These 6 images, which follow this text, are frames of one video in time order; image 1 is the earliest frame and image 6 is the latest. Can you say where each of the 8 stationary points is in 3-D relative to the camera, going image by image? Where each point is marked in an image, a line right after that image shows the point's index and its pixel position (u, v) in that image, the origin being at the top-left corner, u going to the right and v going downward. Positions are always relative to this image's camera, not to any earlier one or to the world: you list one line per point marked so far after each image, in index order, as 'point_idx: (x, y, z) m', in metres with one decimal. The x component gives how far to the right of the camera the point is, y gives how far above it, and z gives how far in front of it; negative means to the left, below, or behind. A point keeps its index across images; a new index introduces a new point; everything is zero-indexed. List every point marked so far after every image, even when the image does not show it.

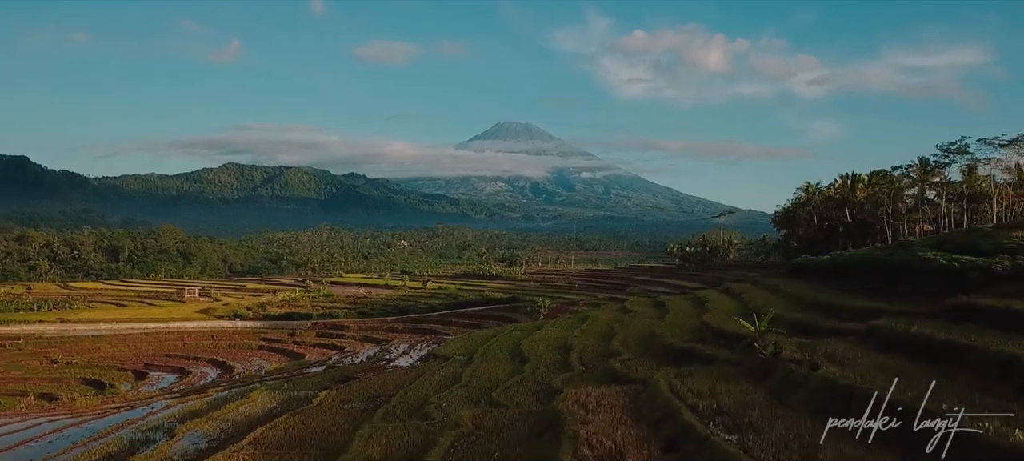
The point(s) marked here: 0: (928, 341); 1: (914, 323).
0: (+8.9, -2.4, +14.2) m
1: (+9.9, -2.3, +16.4) m
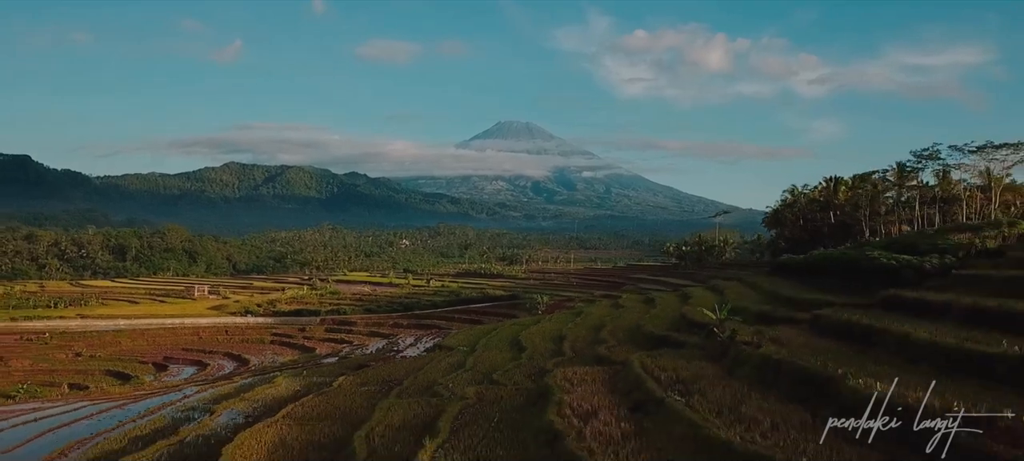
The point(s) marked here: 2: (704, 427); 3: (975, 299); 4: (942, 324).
0: (+8.8, -2.5, +17.1) m
1: (+9.9, -2.4, +19.3) m
2: (+3.4, -3.5, +11.5) m
3: (+11.5, -1.7, +16.2) m
4: (+10.1, -2.1, +15.3) m
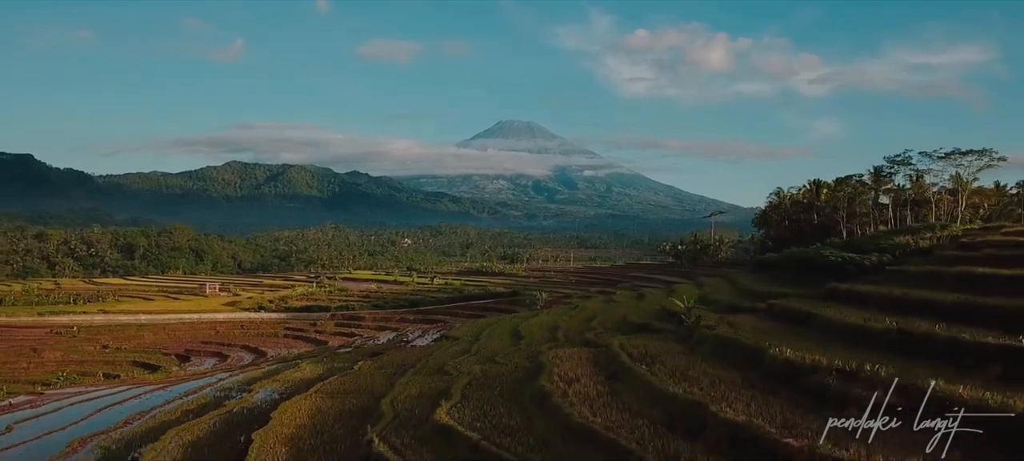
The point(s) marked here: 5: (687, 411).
0: (+8.8, -2.5, +20.5) m
1: (+9.9, -2.4, +22.7) m
2: (+3.4, -3.6, +14.9) m
3: (+11.5, -1.7, +19.6) m
4: (+10.0, -2.2, +18.7) m
5: (+3.5, -3.6, +13.1) m
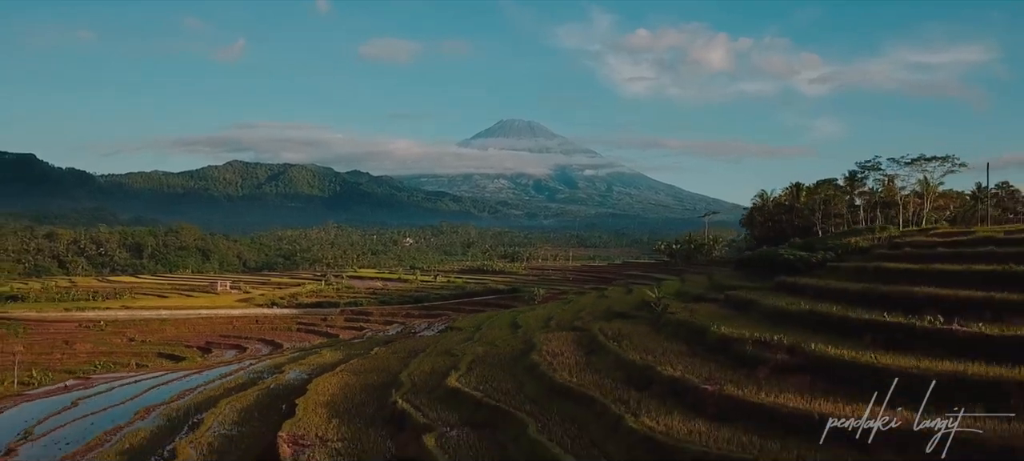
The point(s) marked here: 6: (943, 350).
0: (+8.7, -2.6, +24.5) m
1: (+9.8, -2.5, +26.7) m
2: (+3.2, -3.7, +18.9) m
3: (+11.4, -1.8, +23.6) m
4: (+9.9, -2.3, +22.7) m
5: (+3.4, -3.7, +17.1) m
6: (+9.5, -2.6, +14.4) m
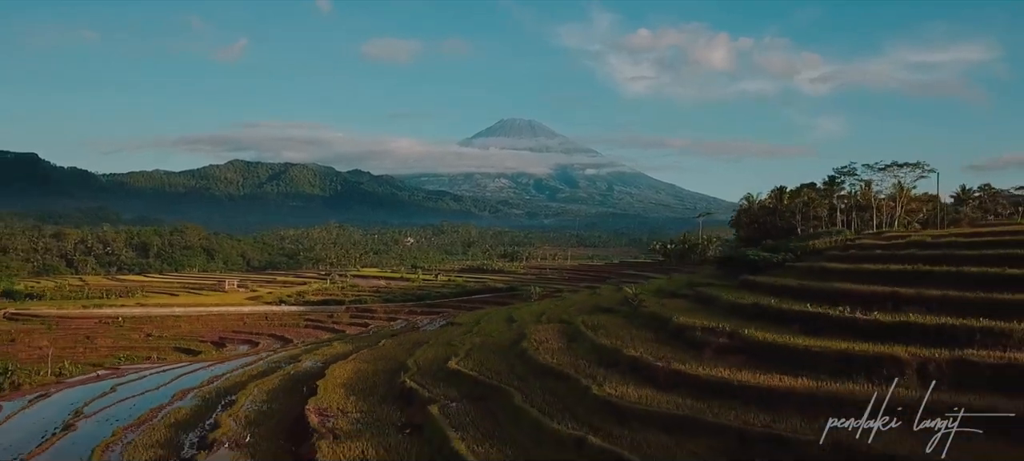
0: (+8.4, -2.8, +27.9) m
1: (+9.5, -2.7, +30.1) m
2: (+2.9, -3.9, +22.3) m
3: (+11.1, -2.0, +26.9) m
4: (+9.6, -2.5, +26.1) m
5: (+3.1, -3.9, +20.5) m
6: (+9.2, -2.8, +17.8) m
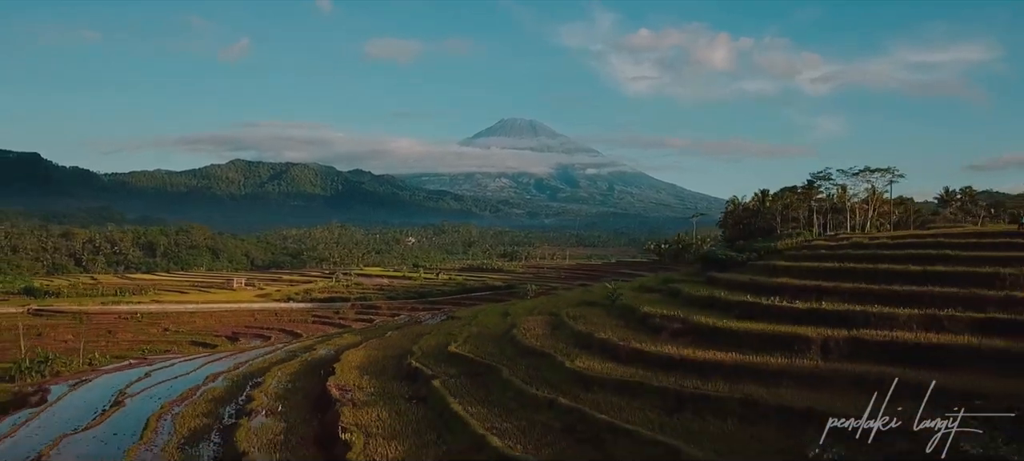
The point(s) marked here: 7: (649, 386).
0: (+8.0, -2.9, +31.7) m
1: (+9.1, -2.8, +33.9) m
2: (+2.6, -4.0, +26.1) m
3: (+10.7, -2.1, +30.7) m
4: (+9.3, -2.6, +29.9) m
5: (+2.7, -4.0, +24.3) m
6: (+8.9, -2.9, +21.6) m
7: (+3.9, -4.4, +18.1) m
